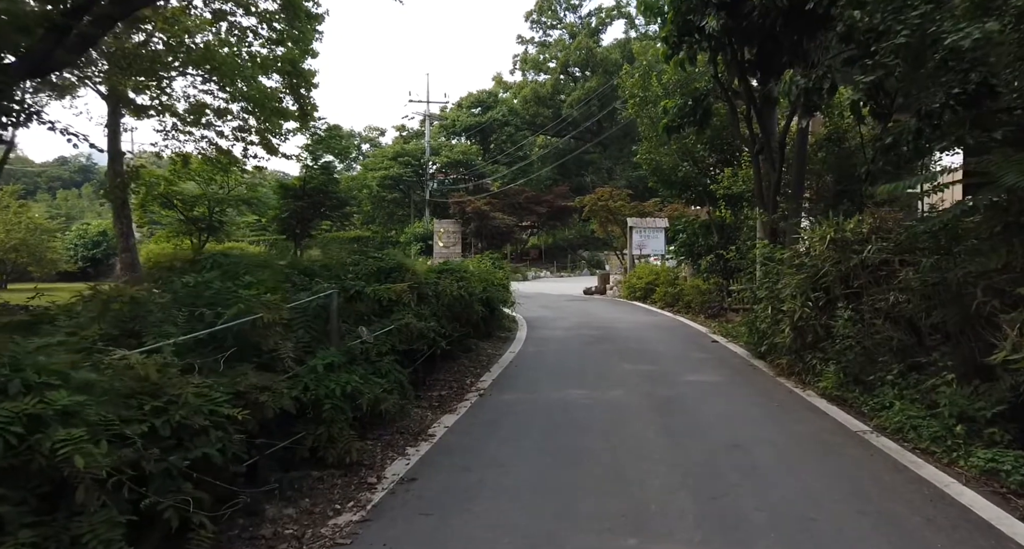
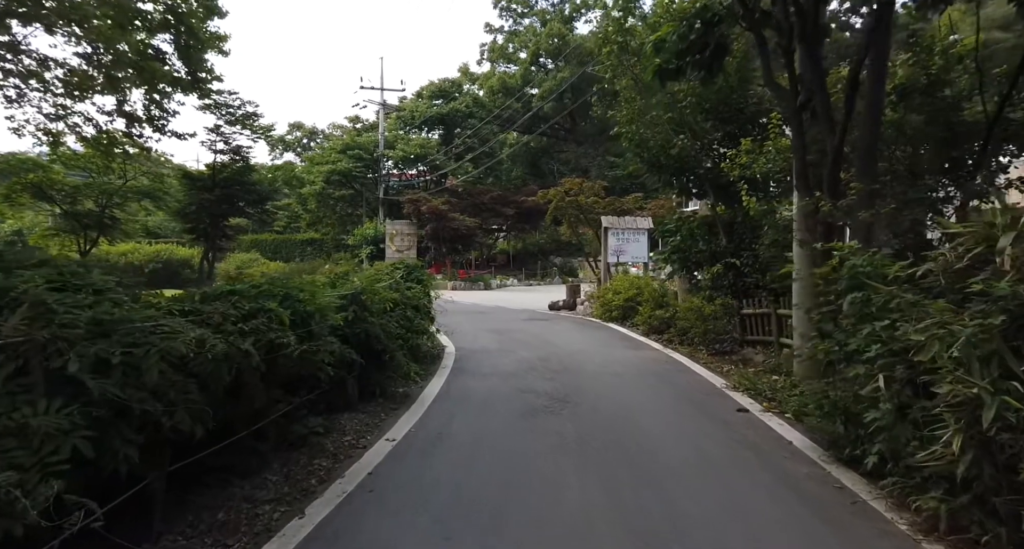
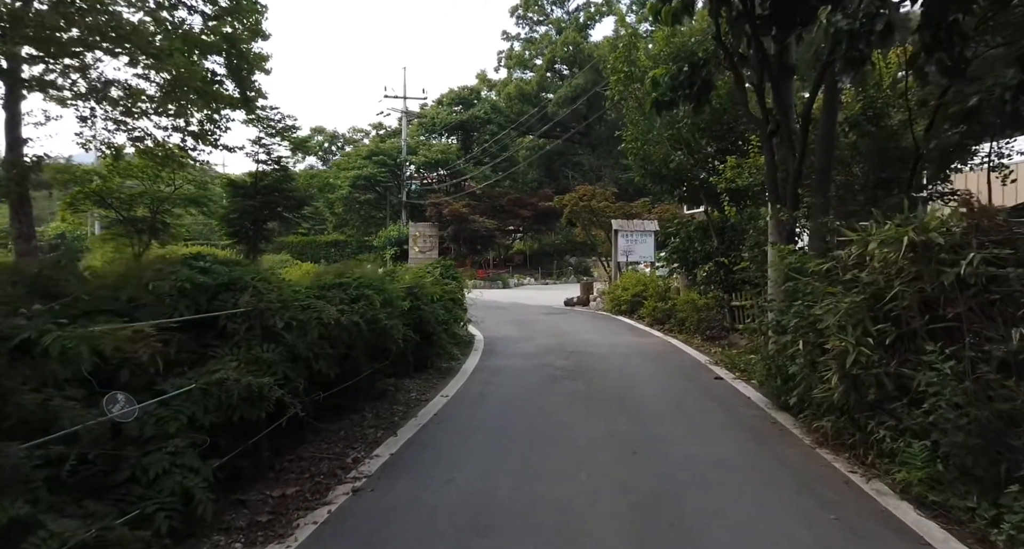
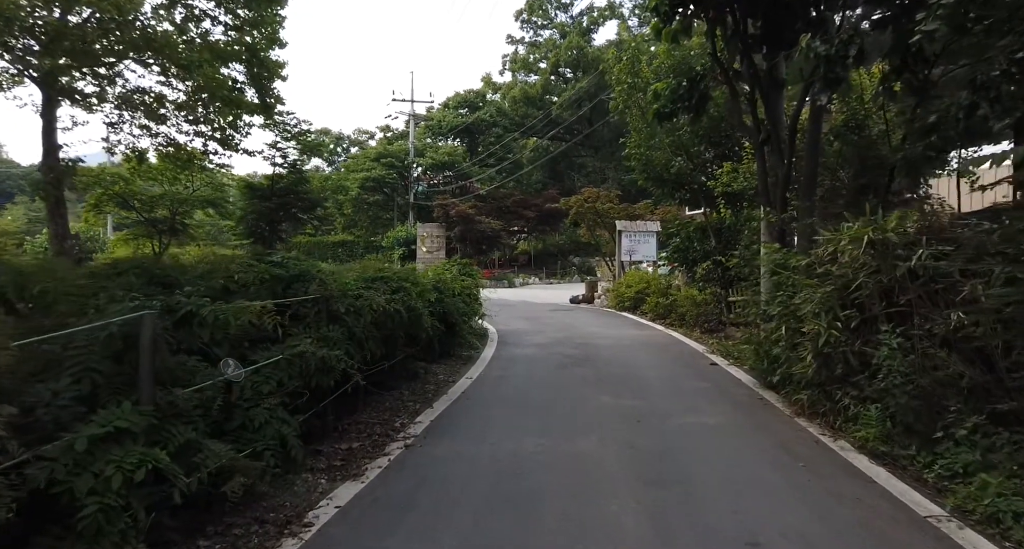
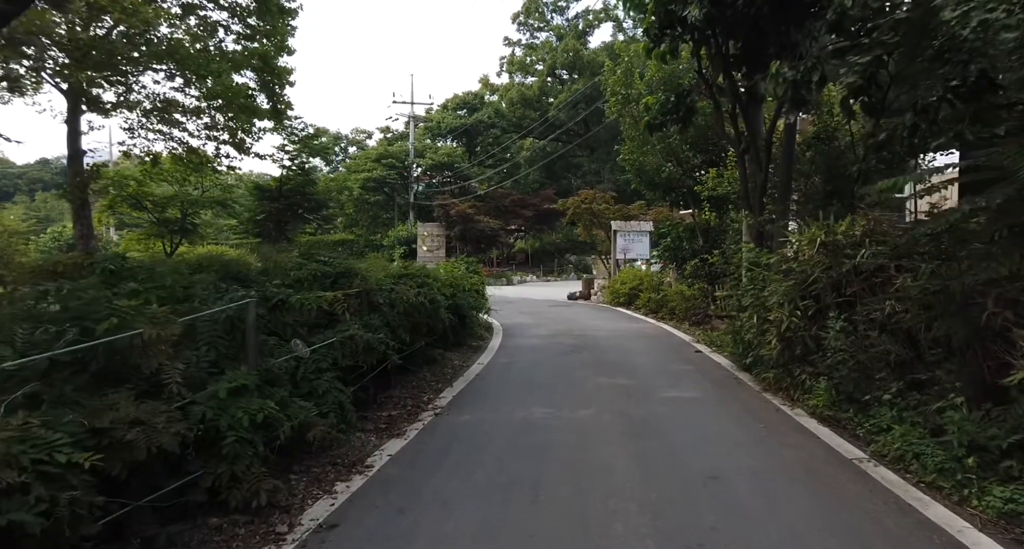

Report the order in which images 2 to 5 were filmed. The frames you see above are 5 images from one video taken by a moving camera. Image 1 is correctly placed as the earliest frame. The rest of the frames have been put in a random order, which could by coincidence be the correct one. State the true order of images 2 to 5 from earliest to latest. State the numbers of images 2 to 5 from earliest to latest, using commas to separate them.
5, 4, 3, 2
